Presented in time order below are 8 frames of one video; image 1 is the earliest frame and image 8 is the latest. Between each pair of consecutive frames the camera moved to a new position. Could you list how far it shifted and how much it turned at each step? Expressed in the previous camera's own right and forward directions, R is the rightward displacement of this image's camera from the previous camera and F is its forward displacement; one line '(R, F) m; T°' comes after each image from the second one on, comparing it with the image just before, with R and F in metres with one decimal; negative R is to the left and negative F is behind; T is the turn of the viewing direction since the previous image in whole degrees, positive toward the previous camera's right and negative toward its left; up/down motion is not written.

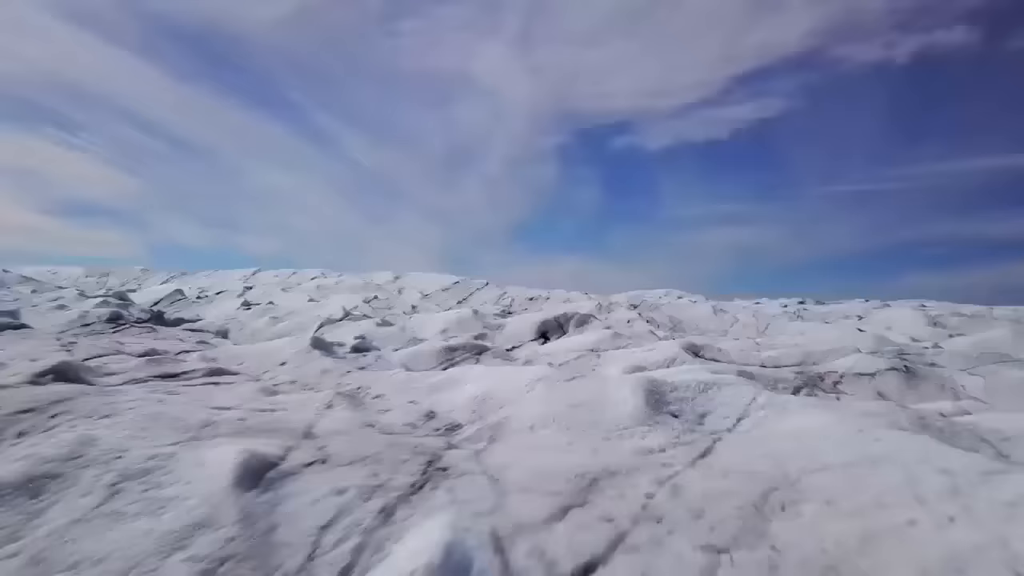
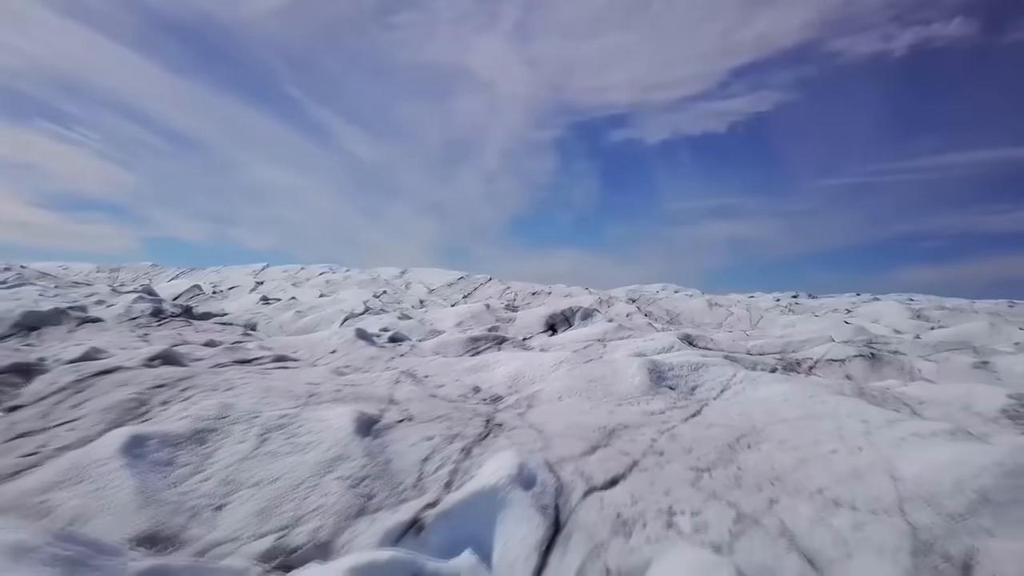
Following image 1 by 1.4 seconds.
(-0.2, -1.2) m; 0°
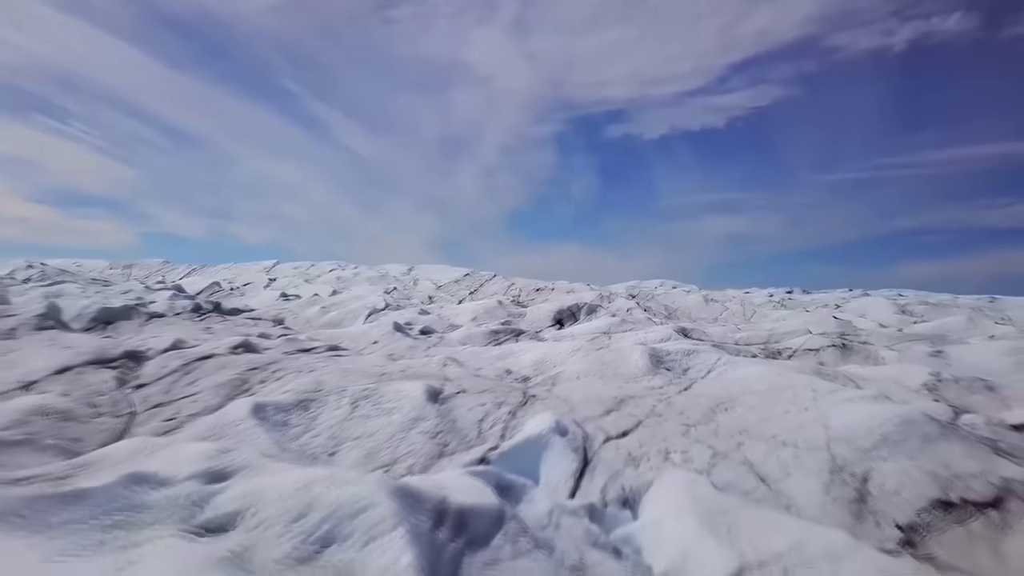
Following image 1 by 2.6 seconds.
(-0.3, -1.3) m; 0°
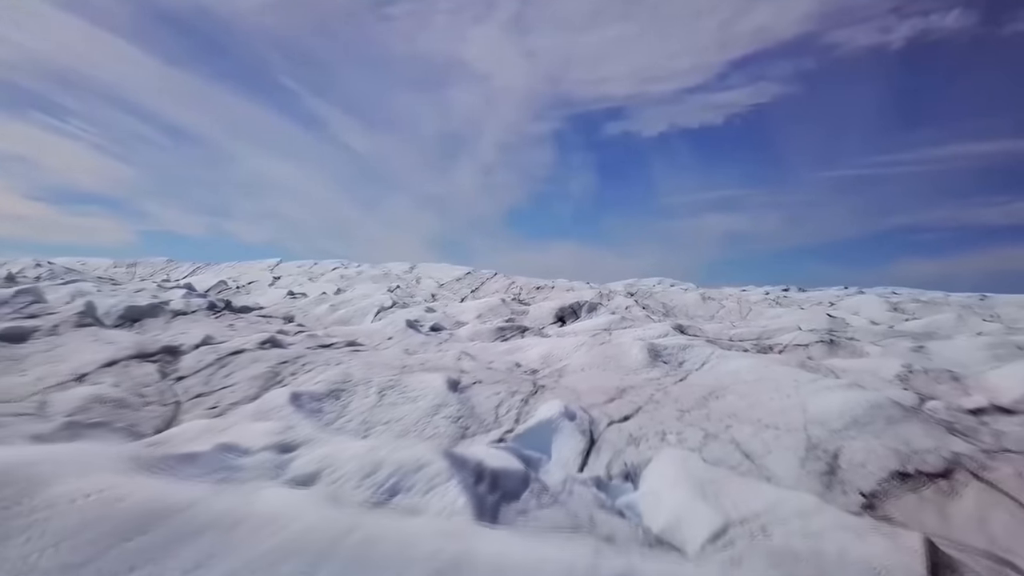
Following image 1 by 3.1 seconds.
(-0.1, -0.6) m; 0°
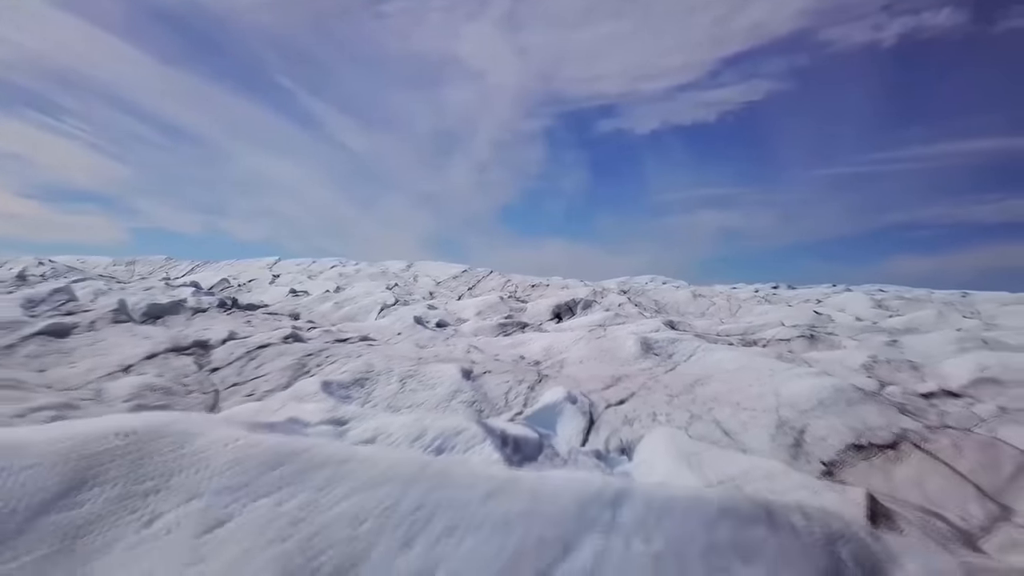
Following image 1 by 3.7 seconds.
(-0.1, -0.7) m; +1°
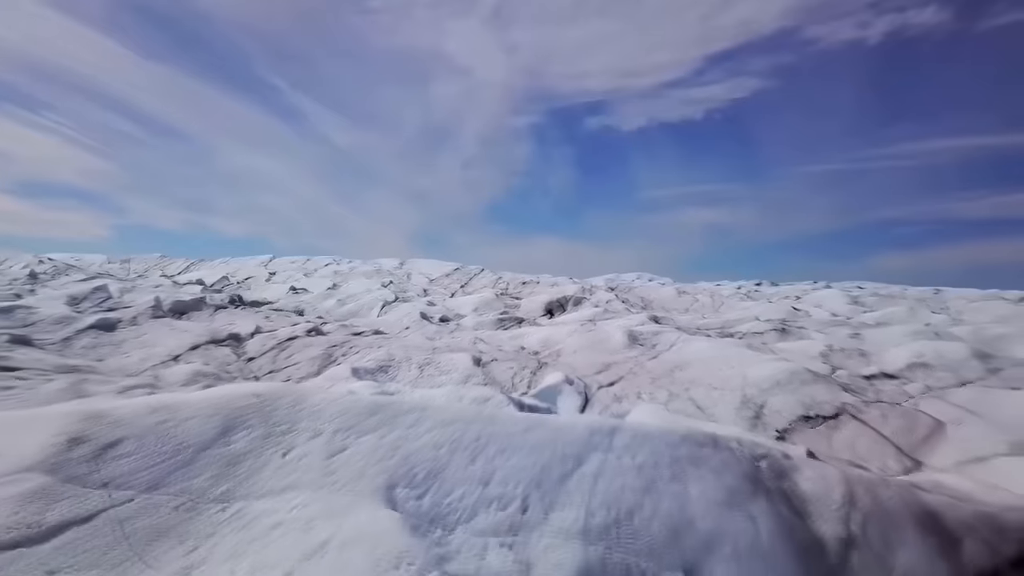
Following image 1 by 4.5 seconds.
(-0.2, -1.1) m; +1°
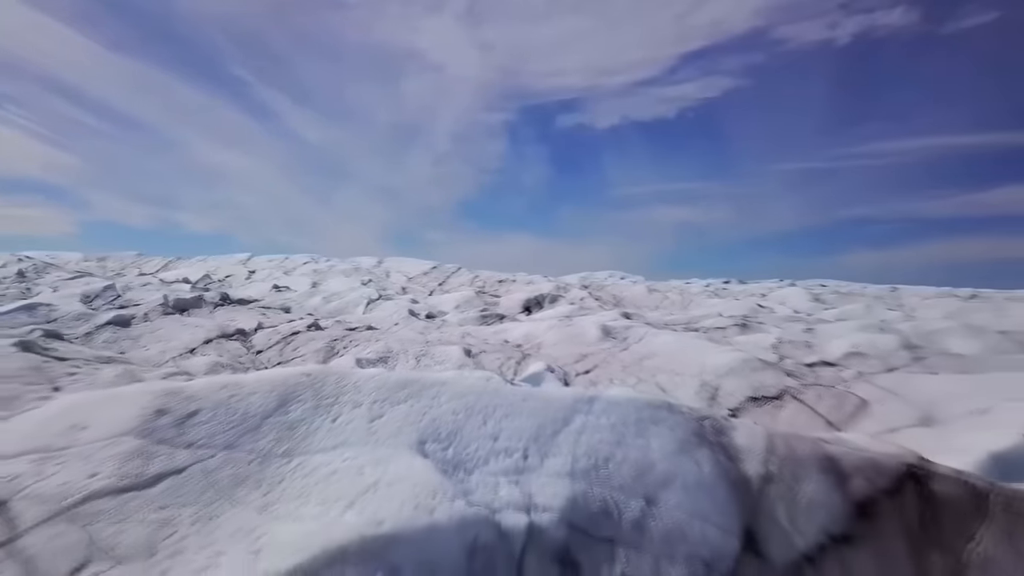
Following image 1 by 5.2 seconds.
(-0.2, -1.0) m; +2°
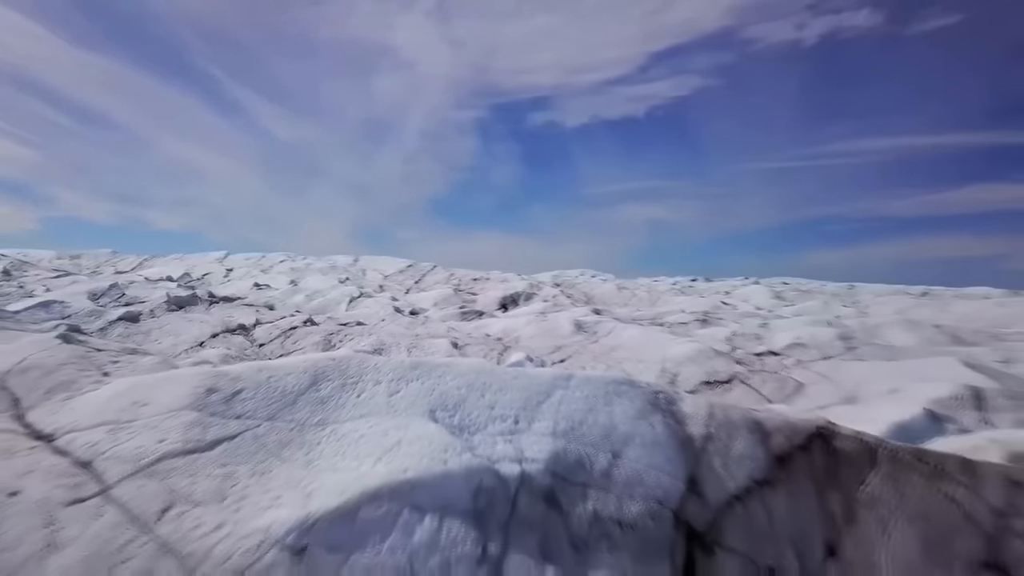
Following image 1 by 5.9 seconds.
(-0.1, -1.0) m; +2°
